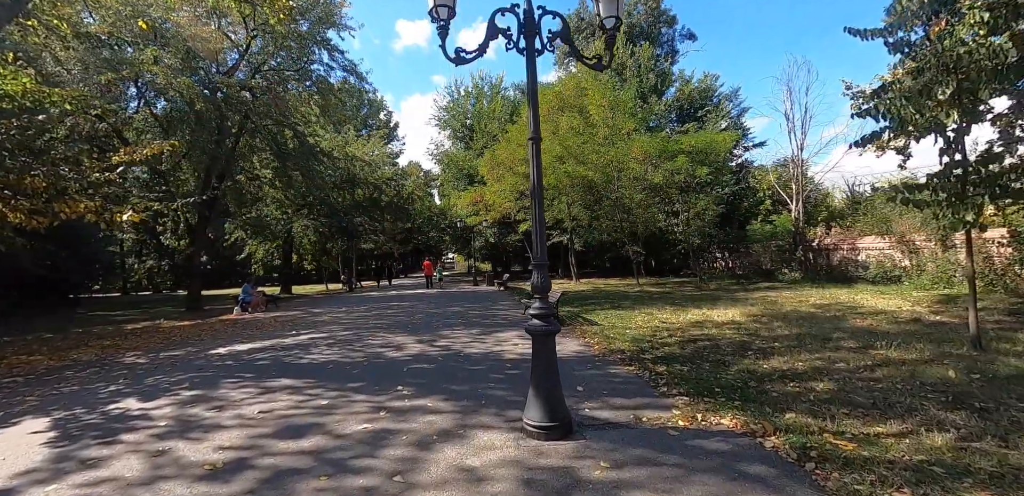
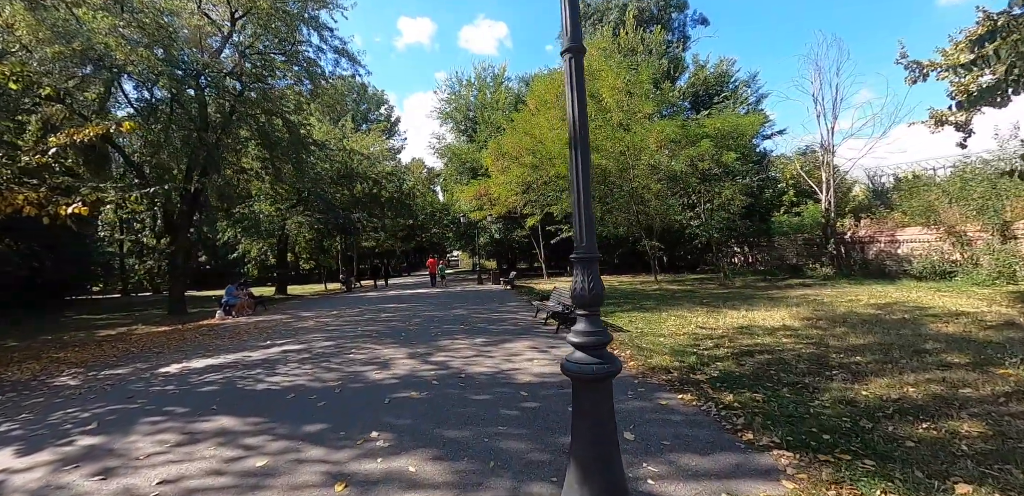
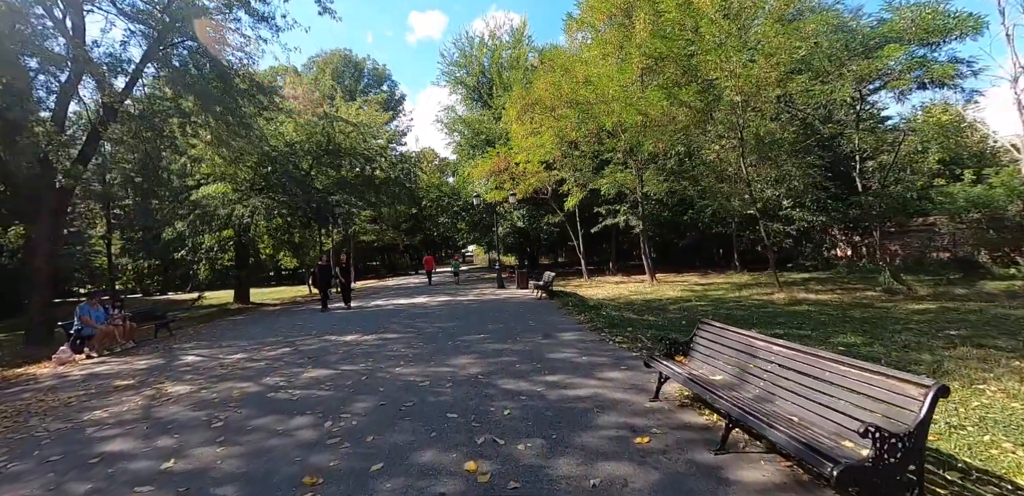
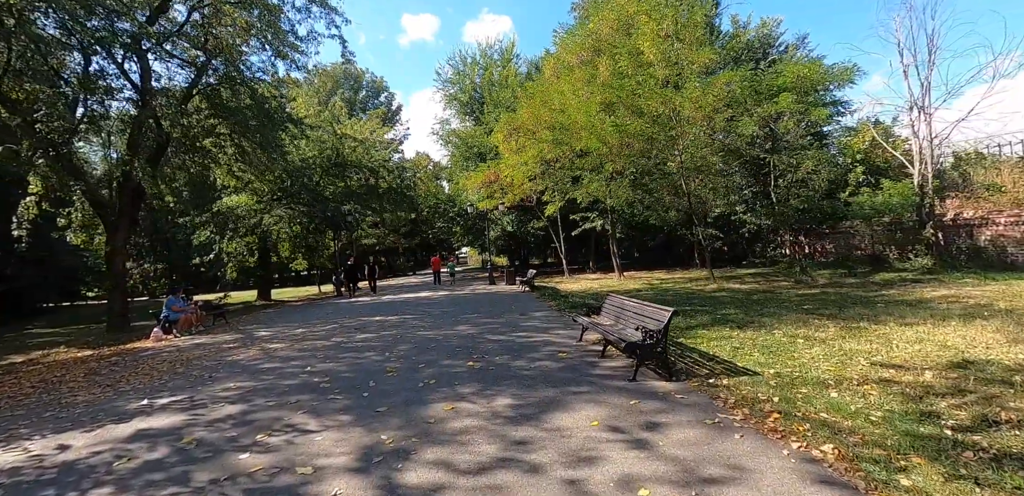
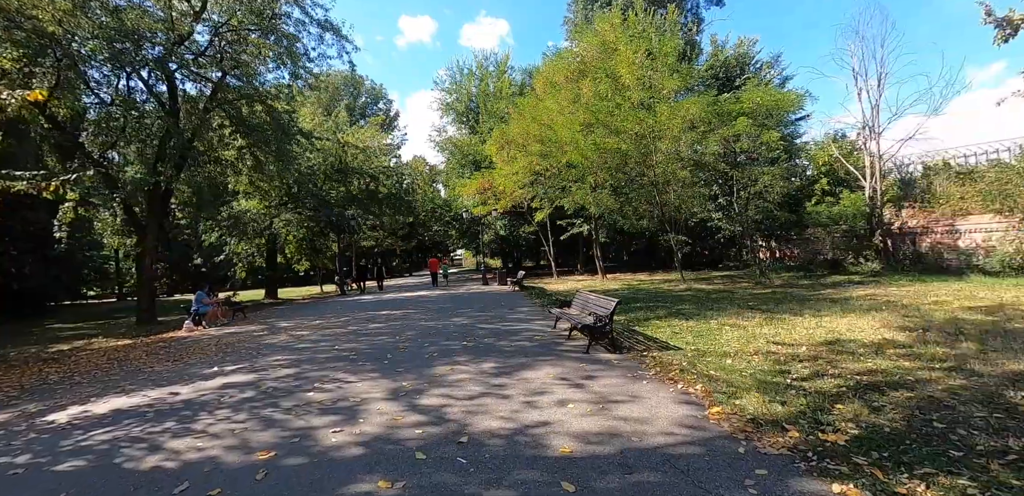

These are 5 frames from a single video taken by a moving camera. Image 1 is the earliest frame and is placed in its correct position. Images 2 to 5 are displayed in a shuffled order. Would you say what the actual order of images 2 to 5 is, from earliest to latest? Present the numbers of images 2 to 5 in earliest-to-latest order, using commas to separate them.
2, 5, 4, 3
